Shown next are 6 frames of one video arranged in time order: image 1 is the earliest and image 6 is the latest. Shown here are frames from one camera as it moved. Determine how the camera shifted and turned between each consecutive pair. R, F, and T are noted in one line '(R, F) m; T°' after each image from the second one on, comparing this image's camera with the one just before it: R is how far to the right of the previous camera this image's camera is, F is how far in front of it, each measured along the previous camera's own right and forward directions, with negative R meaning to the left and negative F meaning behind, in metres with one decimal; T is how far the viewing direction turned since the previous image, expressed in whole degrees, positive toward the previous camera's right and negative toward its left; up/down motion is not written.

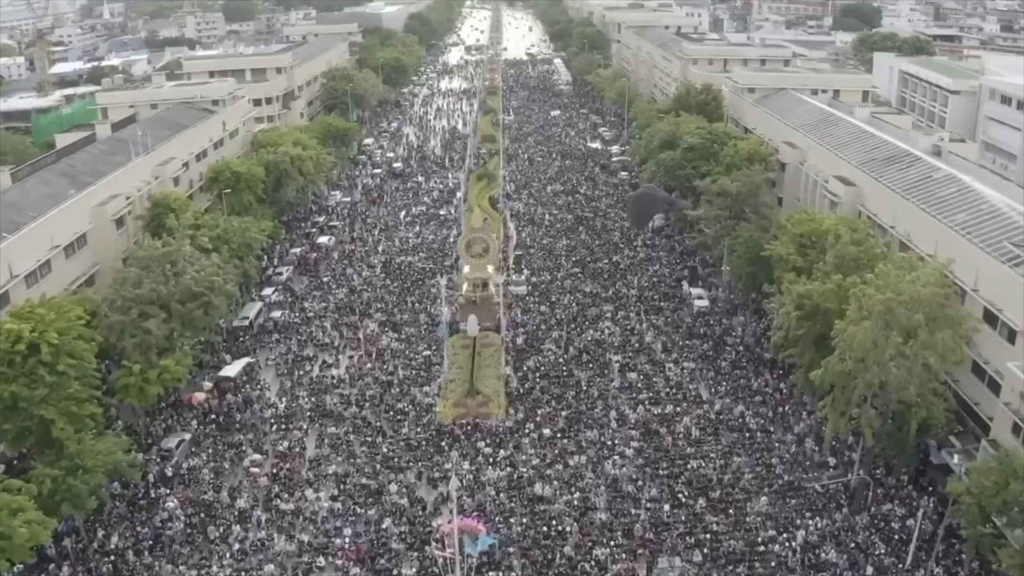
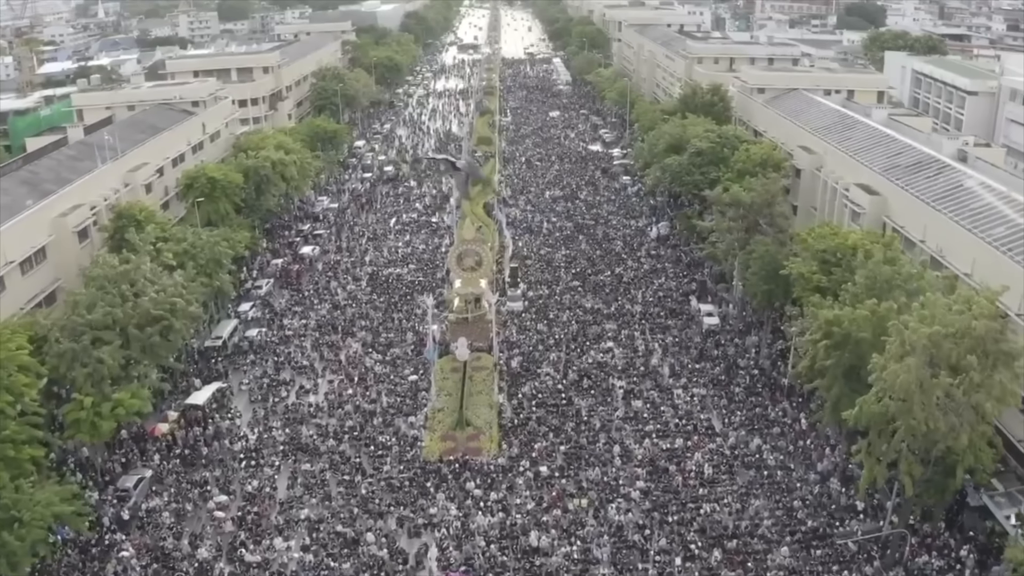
(+0.2, +3.3) m; 0°
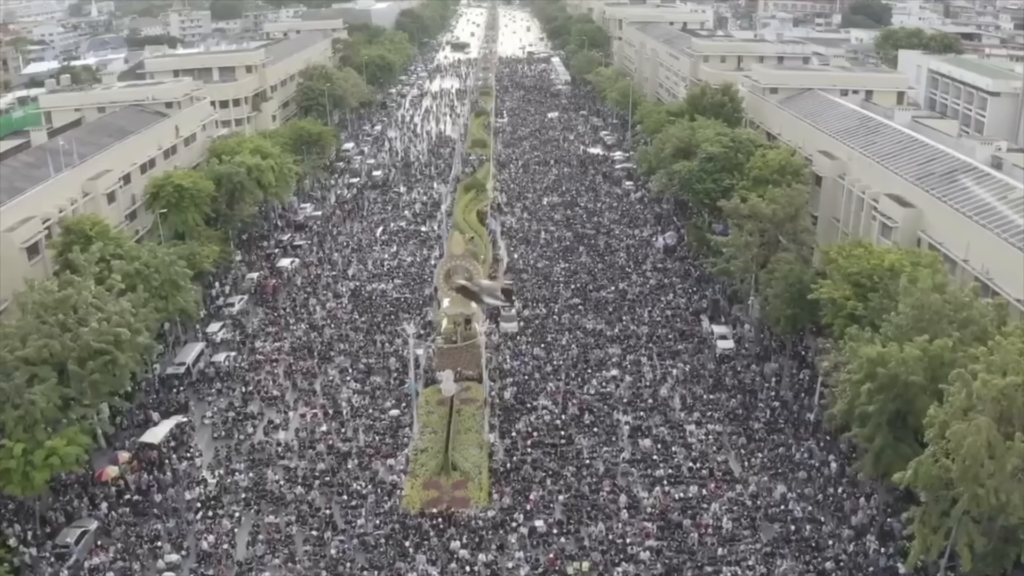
(+0.2, +3.8) m; 0°
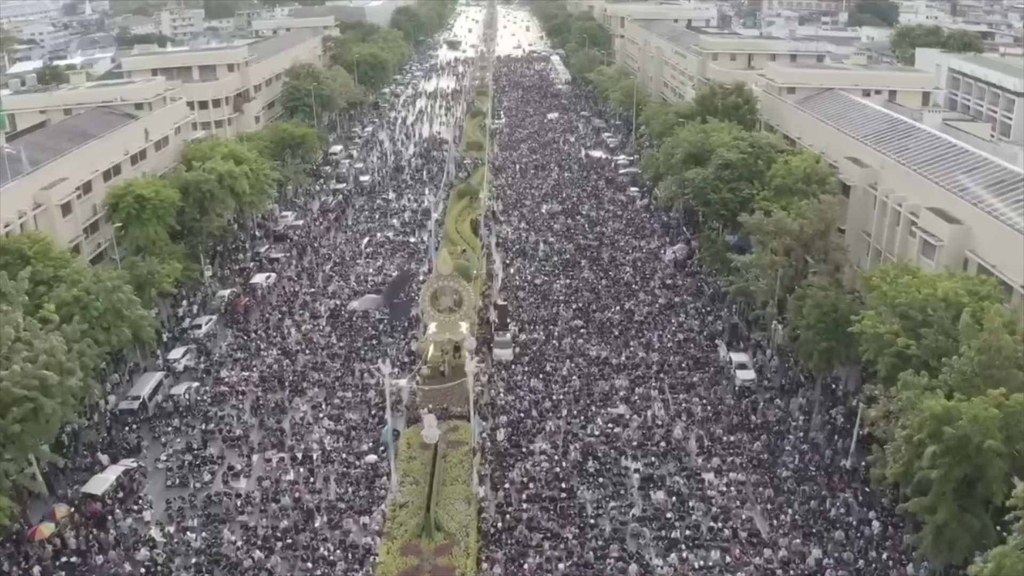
(+0.2, +4.0) m; 0°
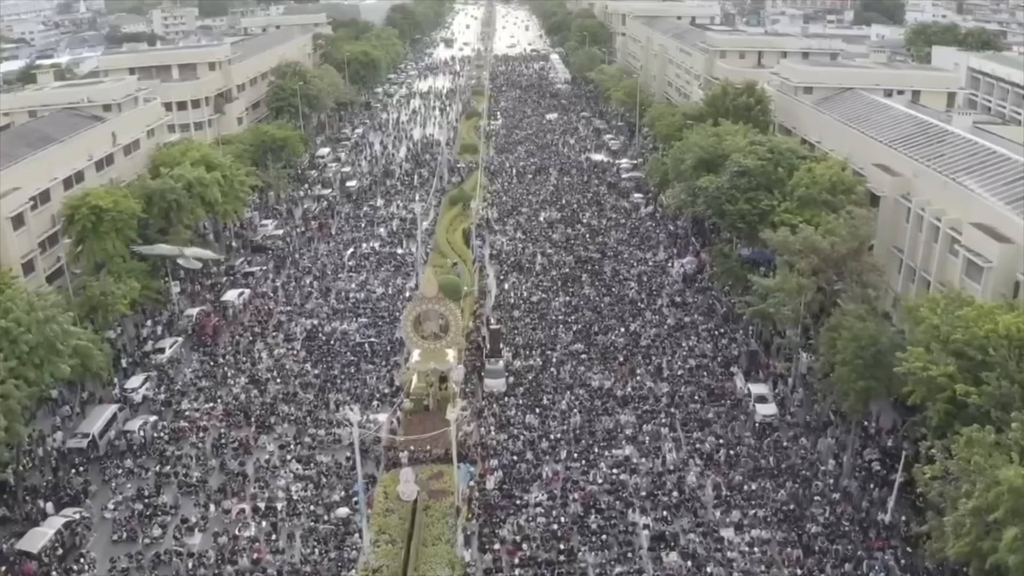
(+0.2, +3.5) m; 0°
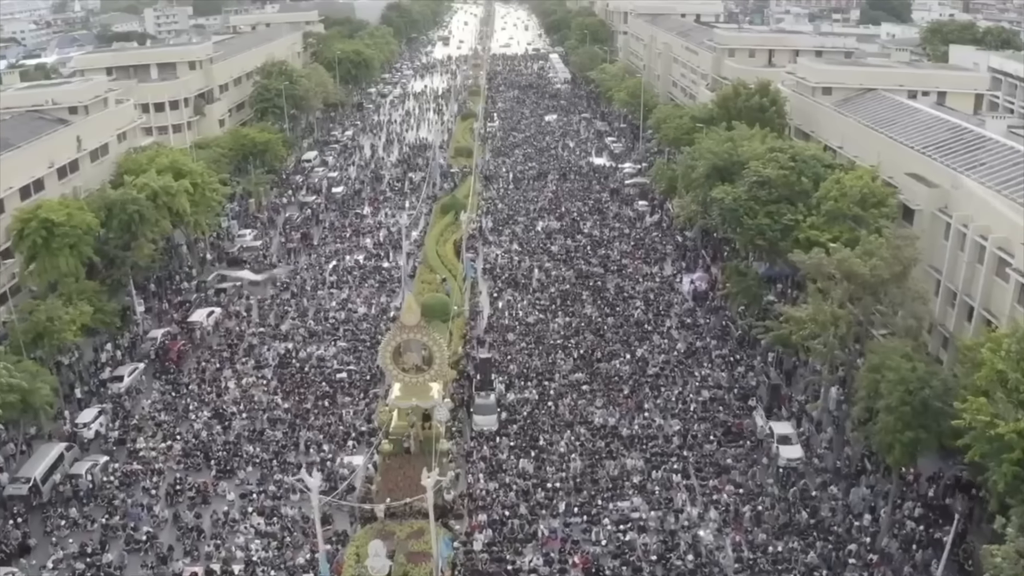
(+0.2, +3.3) m; 0°
